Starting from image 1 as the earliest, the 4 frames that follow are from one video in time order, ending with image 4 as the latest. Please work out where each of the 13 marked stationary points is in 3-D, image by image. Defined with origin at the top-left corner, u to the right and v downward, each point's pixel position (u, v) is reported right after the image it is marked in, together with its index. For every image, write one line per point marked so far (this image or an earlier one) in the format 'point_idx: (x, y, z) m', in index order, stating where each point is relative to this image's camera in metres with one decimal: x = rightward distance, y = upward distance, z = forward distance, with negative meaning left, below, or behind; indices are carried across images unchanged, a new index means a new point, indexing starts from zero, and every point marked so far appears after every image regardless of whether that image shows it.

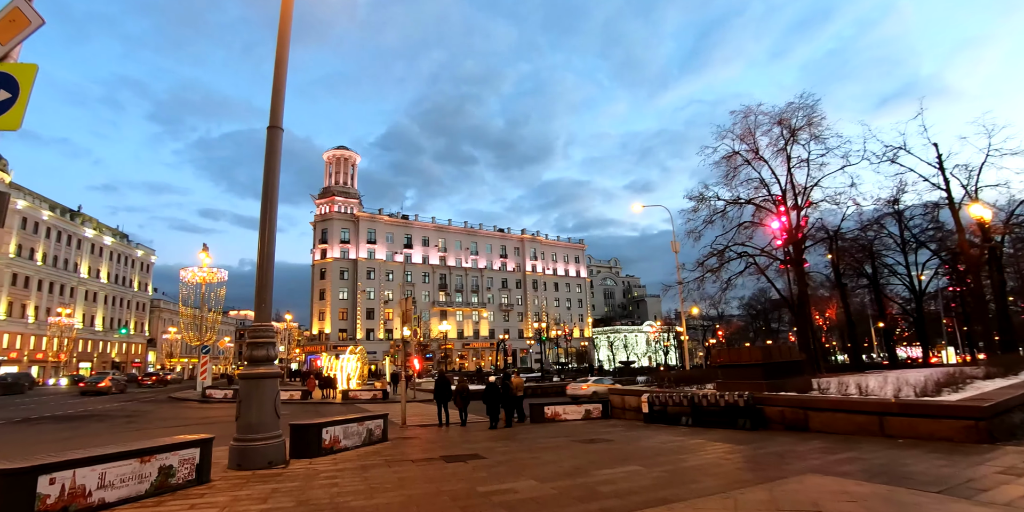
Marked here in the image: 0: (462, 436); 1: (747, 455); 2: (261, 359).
0: (-1.2, -4.6, +13.6) m
1: (+4.1, -3.4, +9.3) m
2: (-4.6, -1.9, +9.8) m
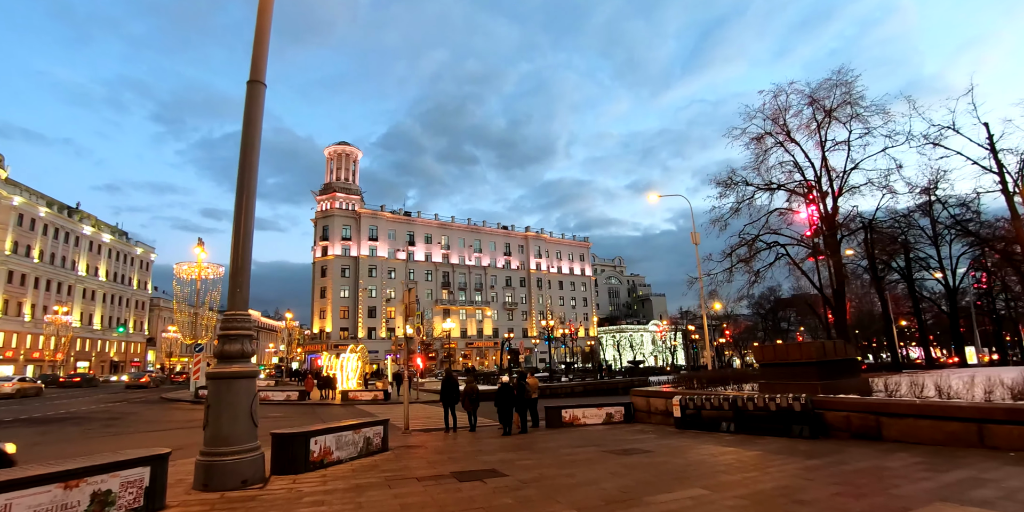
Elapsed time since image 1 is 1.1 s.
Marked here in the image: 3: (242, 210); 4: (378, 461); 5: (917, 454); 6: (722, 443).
0: (-0.8, -4.2, +11.9) m
1: (+4.5, -3.1, +7.6) m
2: (-4.2, -1.5, +8.2) m
3: (-4.3, +0.8, +8.6) m
4: (-2.5, -3.8, +9.9) m
5: (+6.3, -3.1, +8.4) m
6: (+4.4, -3.9, +11.2) m
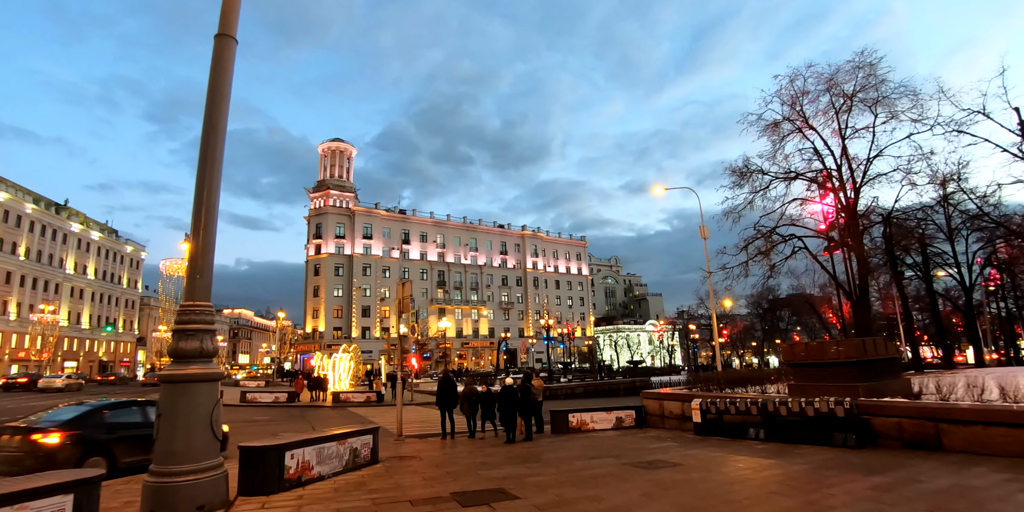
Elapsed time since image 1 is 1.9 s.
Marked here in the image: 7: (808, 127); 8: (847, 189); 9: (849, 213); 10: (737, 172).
0: (-0.7, -3.9, +10.6) m
1: (+4.6, -2.8, +6.3) m
2: (-4.1, -1.3, +6.8) m
3: (-4.1, +1.0, +7.2) m
4: (-2.3, -3.5, +8.6) m
5: (+6.5, -2.8, +7.2) m
6: (+4.5, -3.6, +9.9) m
7: (+10.8, +4.7, +19.6) m
8: (+12.2, +2.4, +19.6) m
9: (+12.1, +1.5, +19.3) m
10: (+8.3, +3.1, +19.9) m
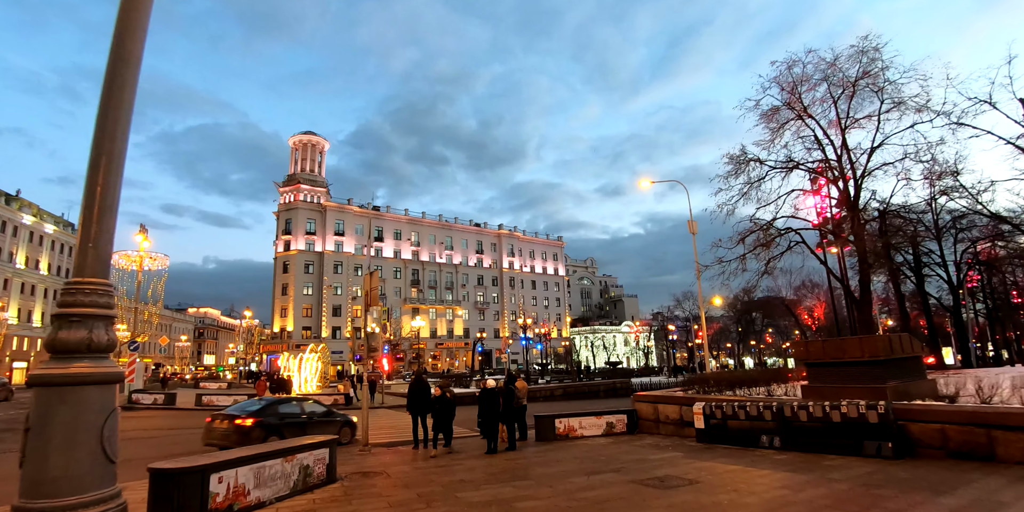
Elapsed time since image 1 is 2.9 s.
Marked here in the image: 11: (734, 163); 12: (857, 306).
0: (-1.0, -3.6, +9.0) m
1: (+4.6, -2.5, +5.0) m
2: (-4.1, -0.9, +5.1) m
3: (-4.2, +1.4, +5.5) m
4: (-2.5, -3.2, +7.0) m
5: (+6.3, -2.6, +5.9) m
6: (+4.2, -3.4, +8.6) m
7: (+10.1, +4.9, +18.6) m
8: (+11.6, +2.6, +18.7) m
9: (+11.5, +1.7, +18.3) m
10: (+7.7, +3.3, +18.8) m
11: (+7.8, +3.3, +18.9) m
12: (+11.2, -1.6, +17.6) m
